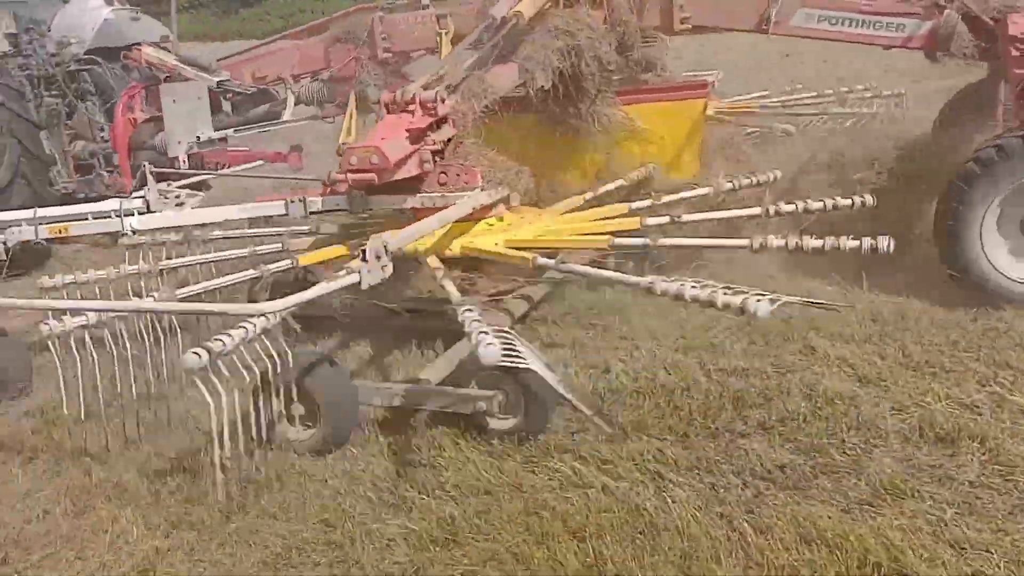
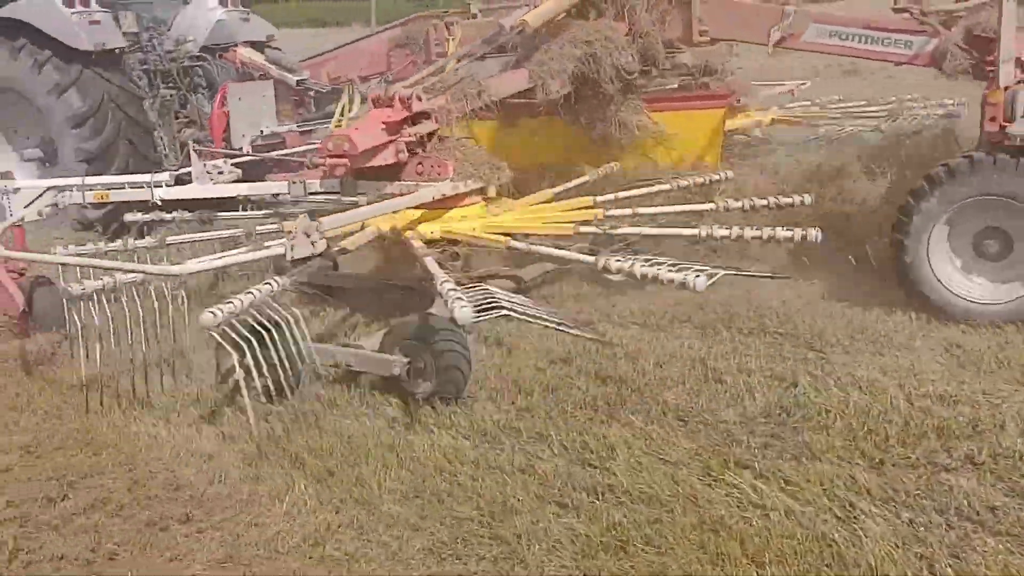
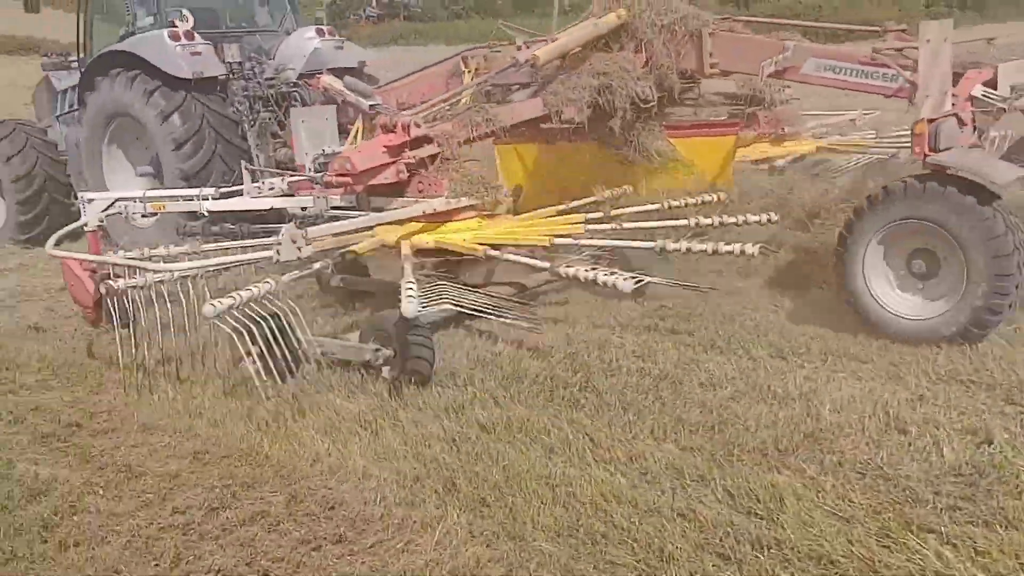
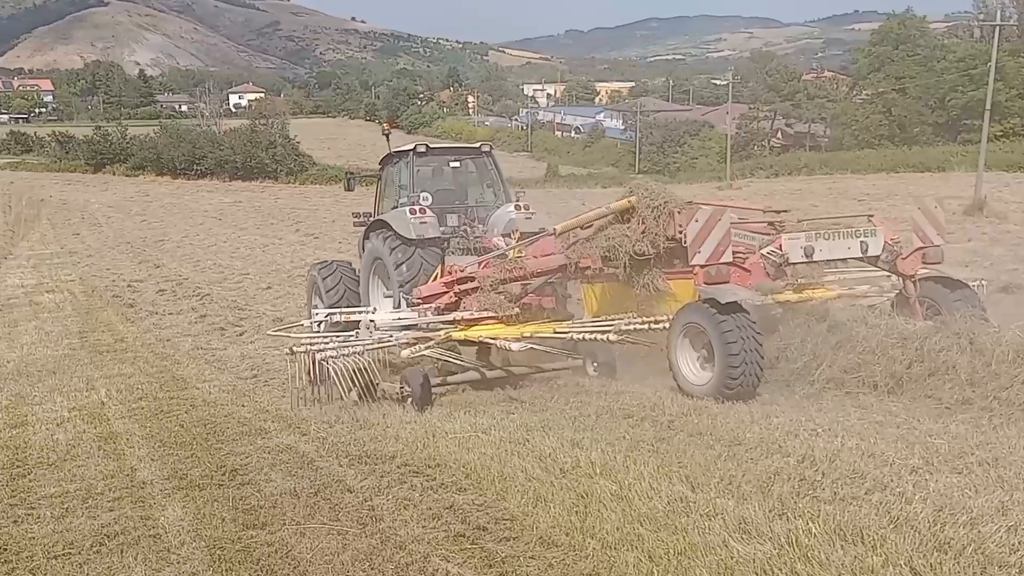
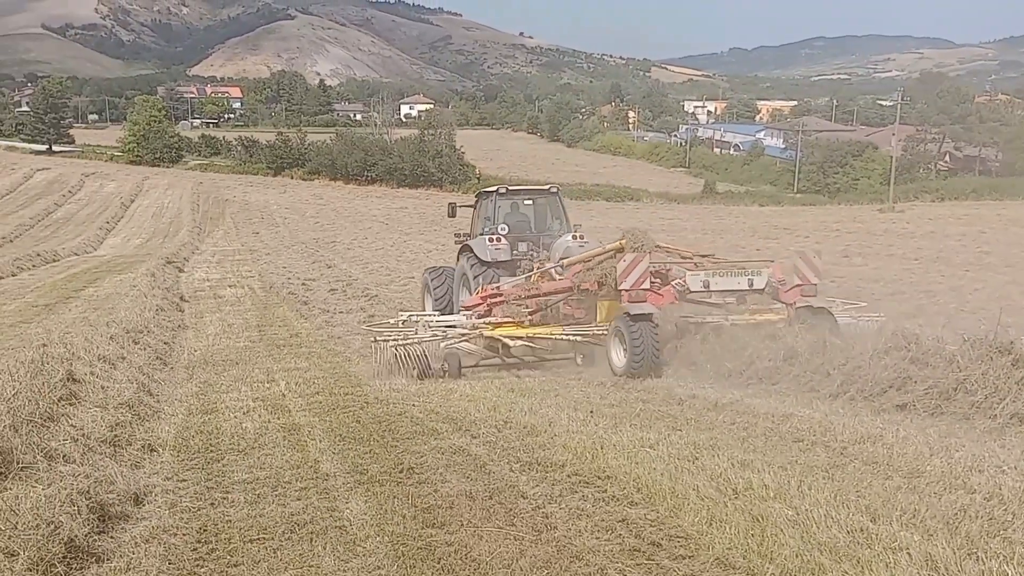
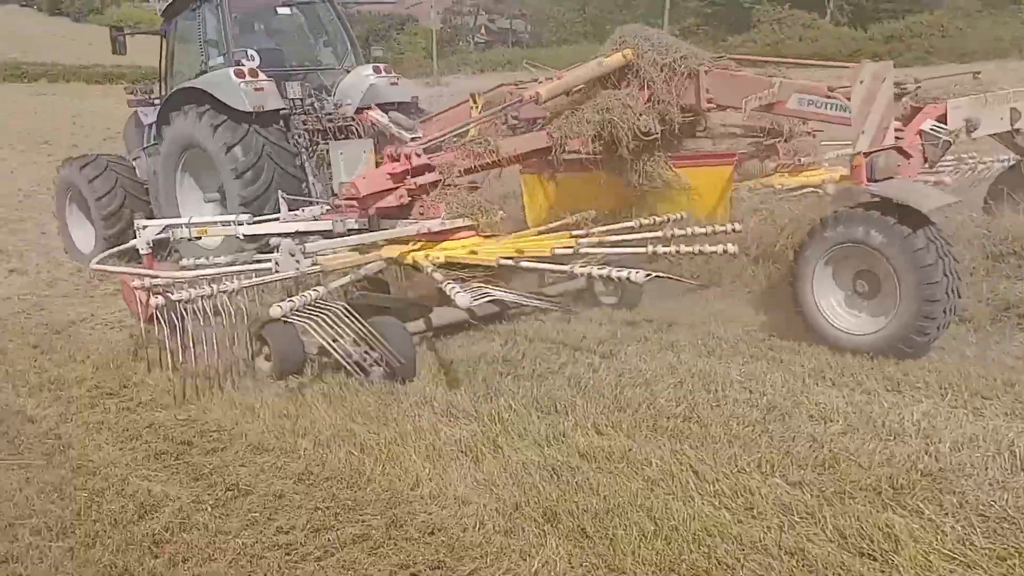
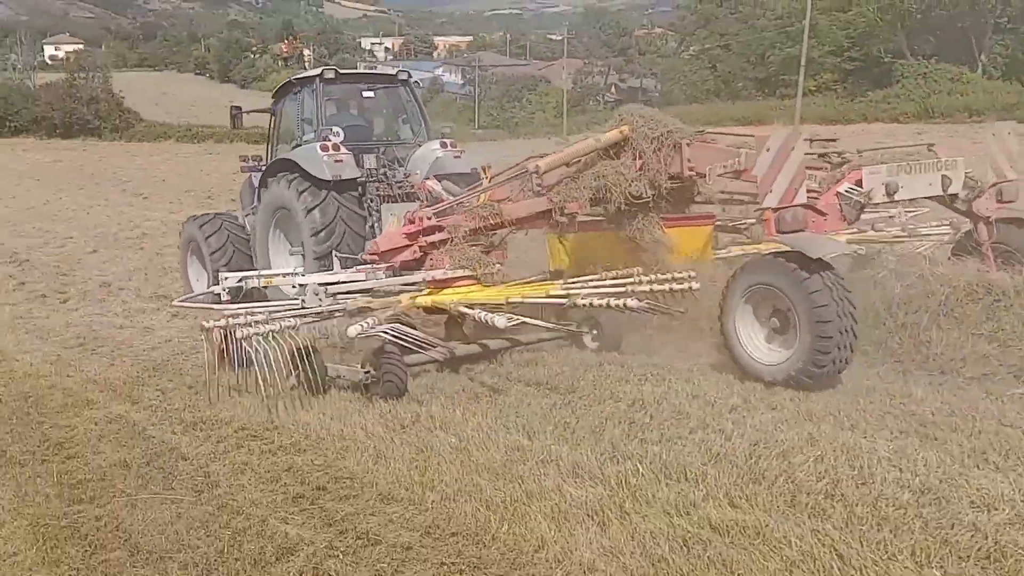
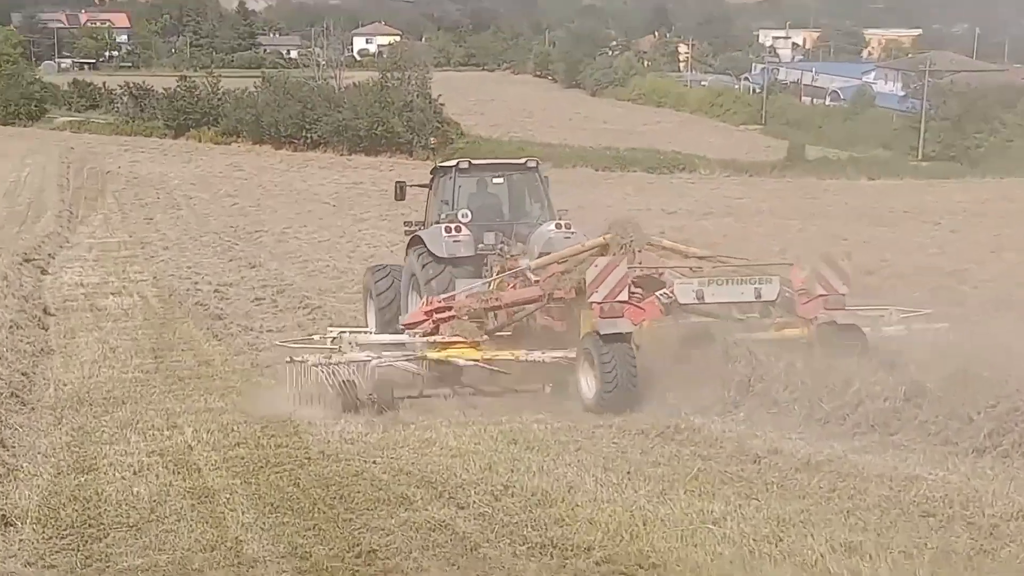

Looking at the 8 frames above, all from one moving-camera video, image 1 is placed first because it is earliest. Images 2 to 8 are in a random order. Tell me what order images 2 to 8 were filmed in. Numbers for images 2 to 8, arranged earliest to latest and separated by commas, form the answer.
2, 3, 6, 7, 4, 5, 8
